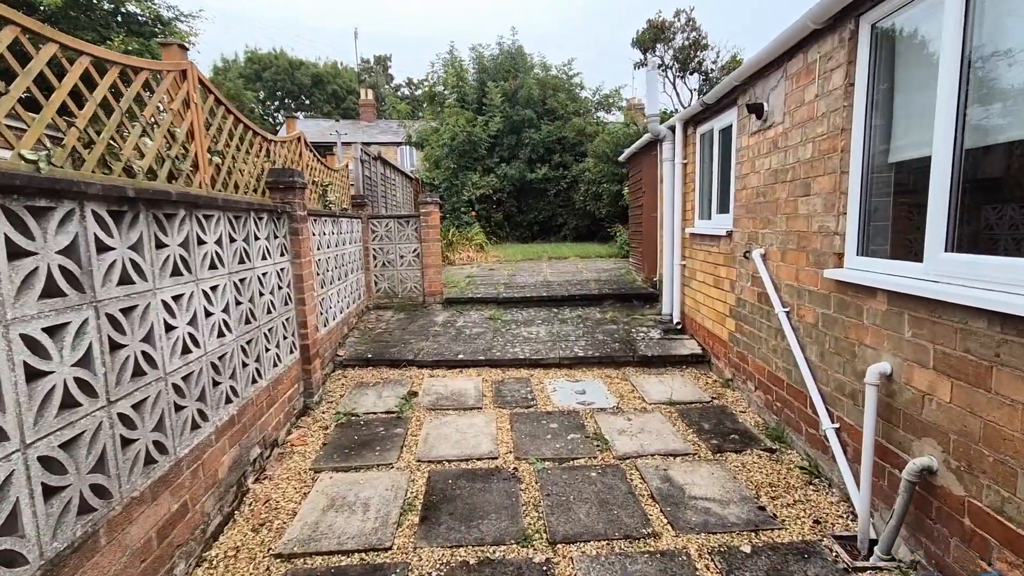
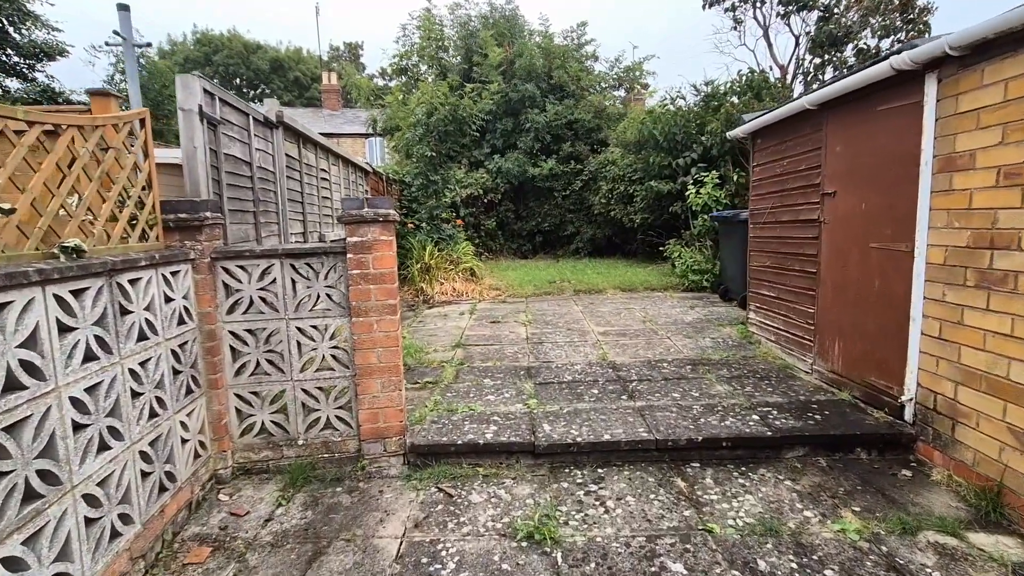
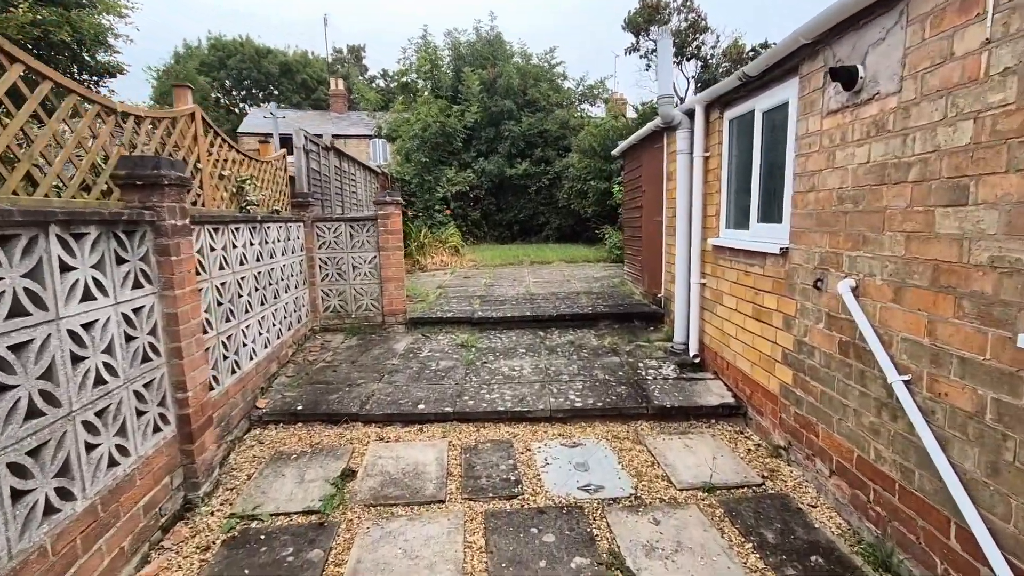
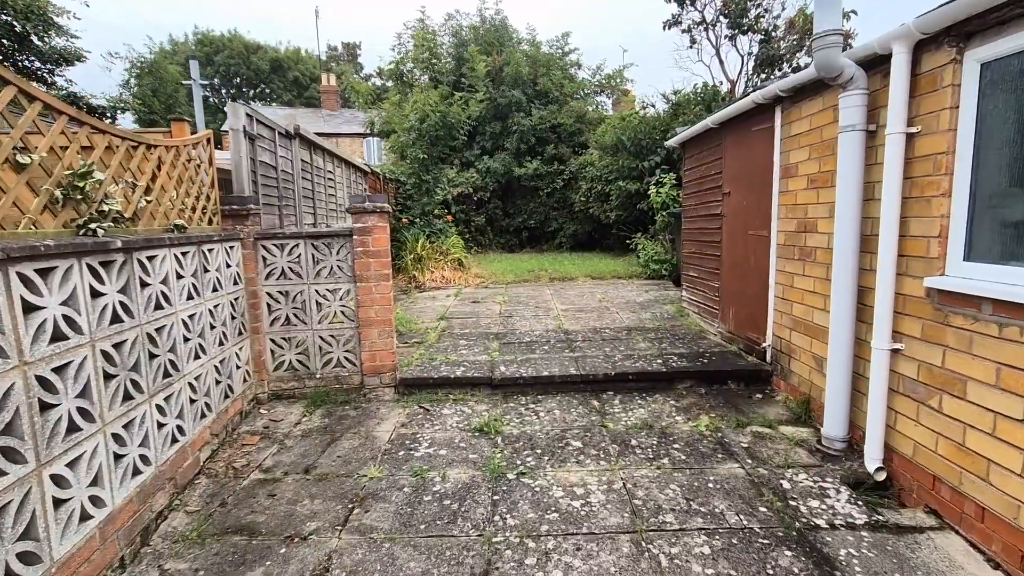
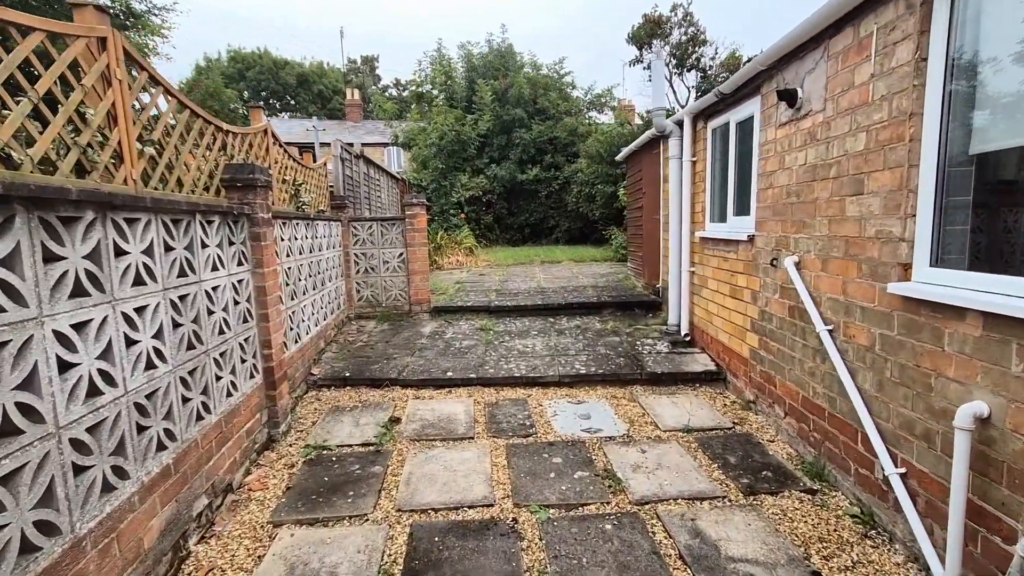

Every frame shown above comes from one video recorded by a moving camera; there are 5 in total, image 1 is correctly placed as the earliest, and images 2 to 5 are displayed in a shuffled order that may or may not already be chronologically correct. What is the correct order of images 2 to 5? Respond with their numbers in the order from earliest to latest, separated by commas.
5, 3, 4, 2
